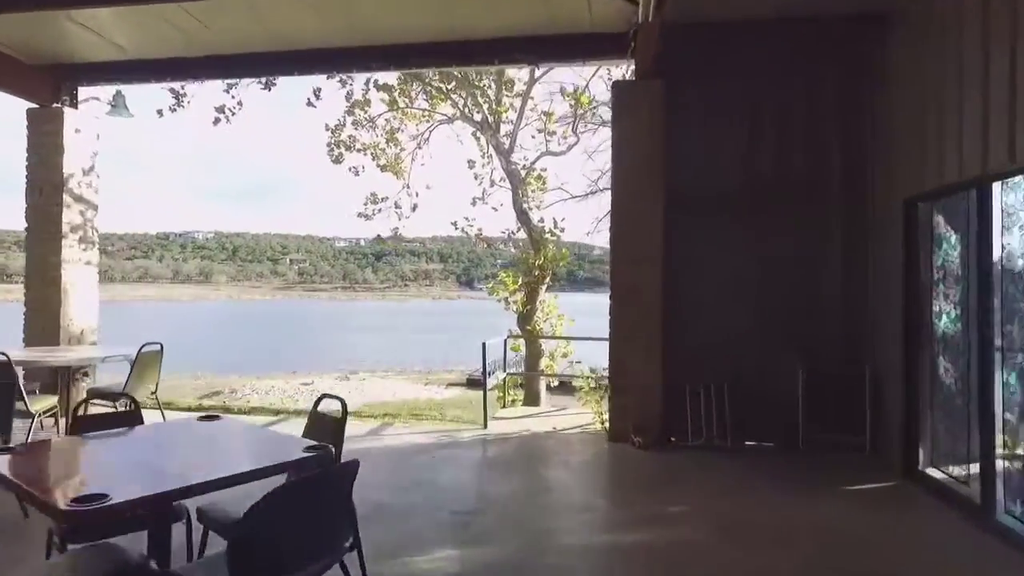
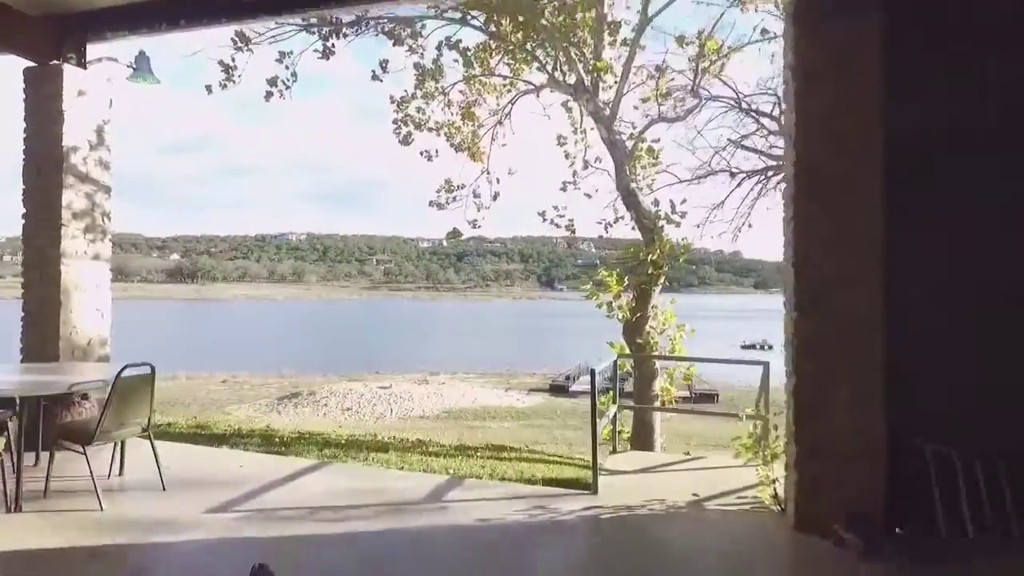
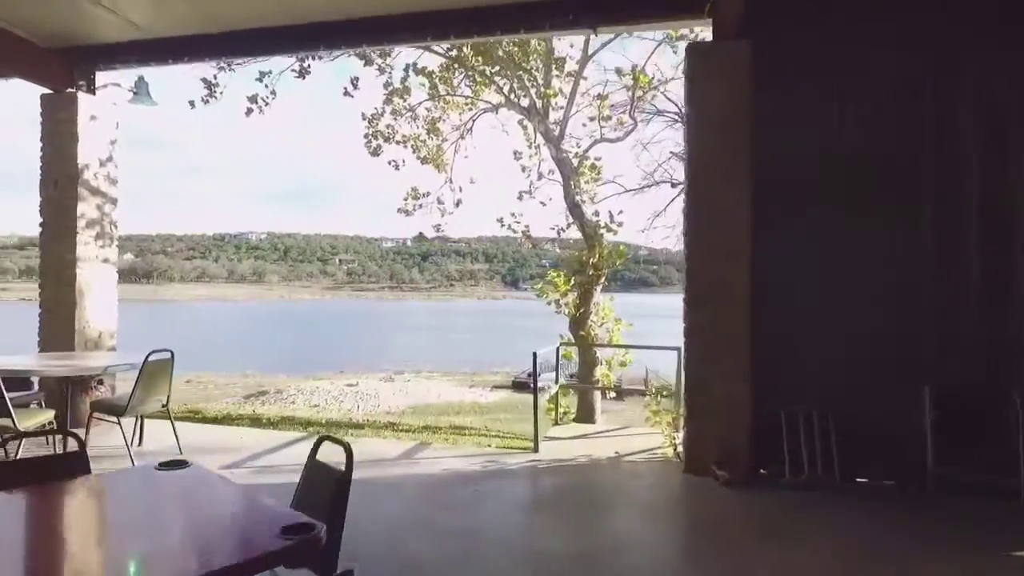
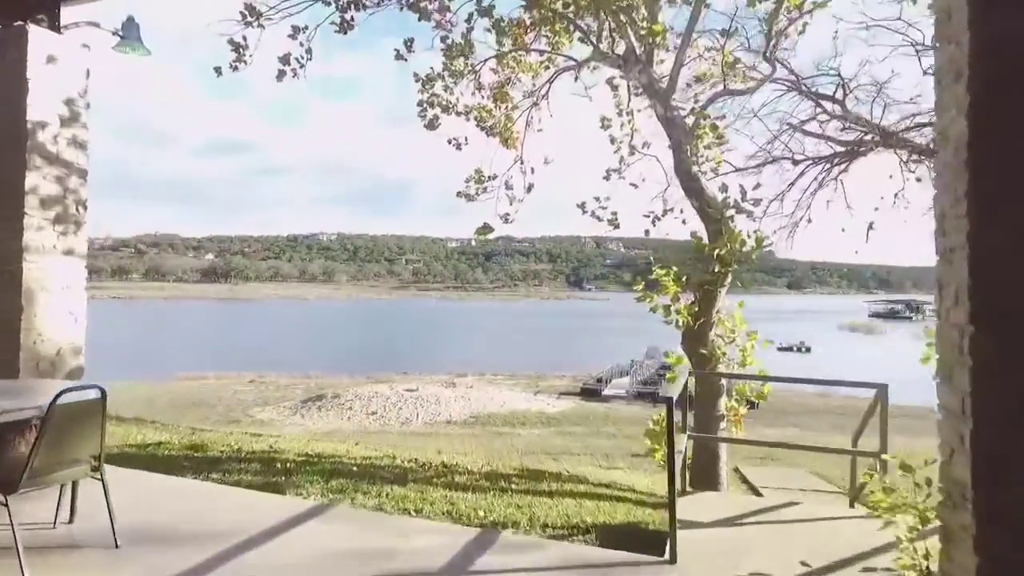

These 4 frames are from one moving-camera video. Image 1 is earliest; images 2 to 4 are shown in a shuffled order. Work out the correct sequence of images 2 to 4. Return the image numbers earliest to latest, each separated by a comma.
3, 2, 4
